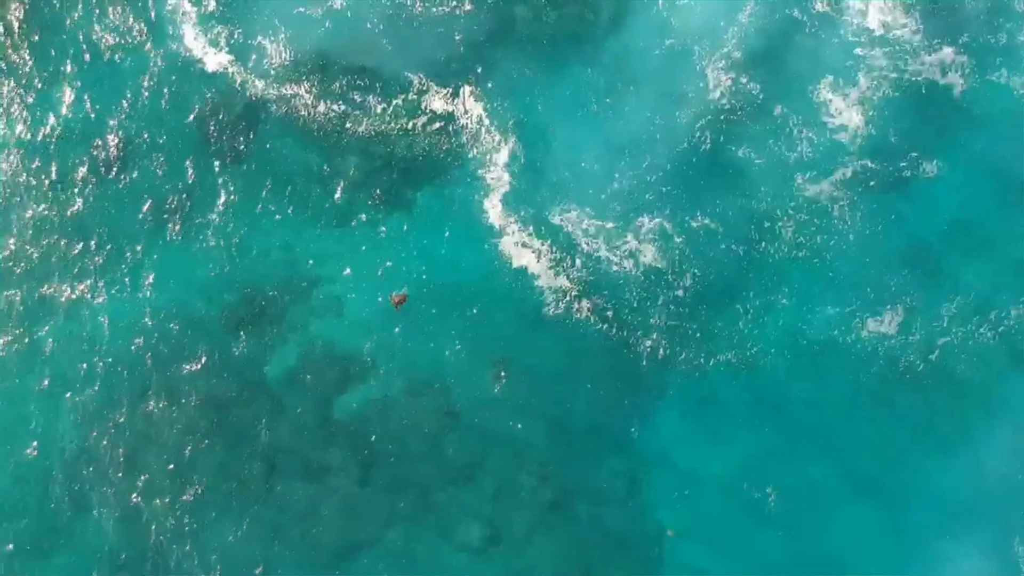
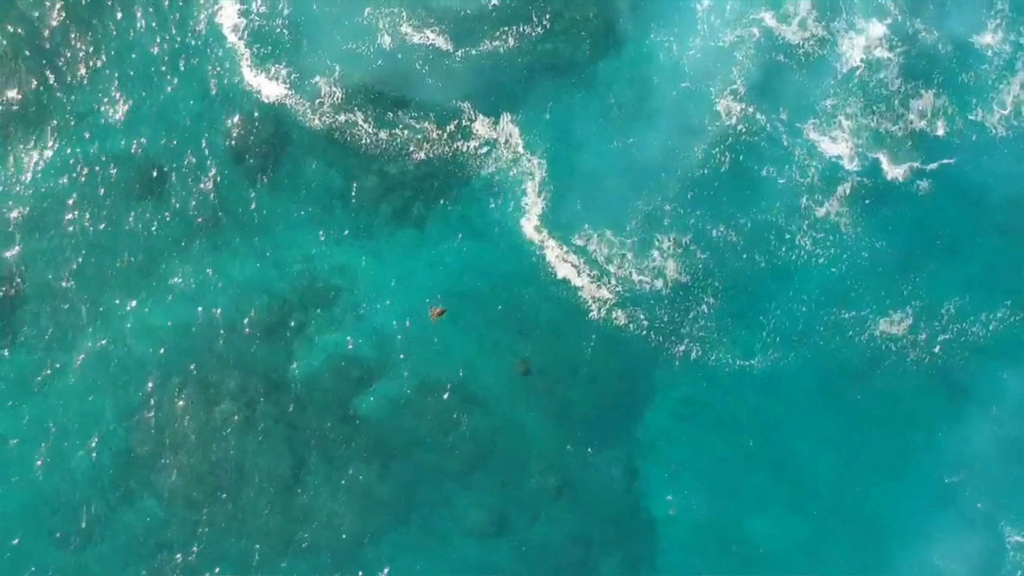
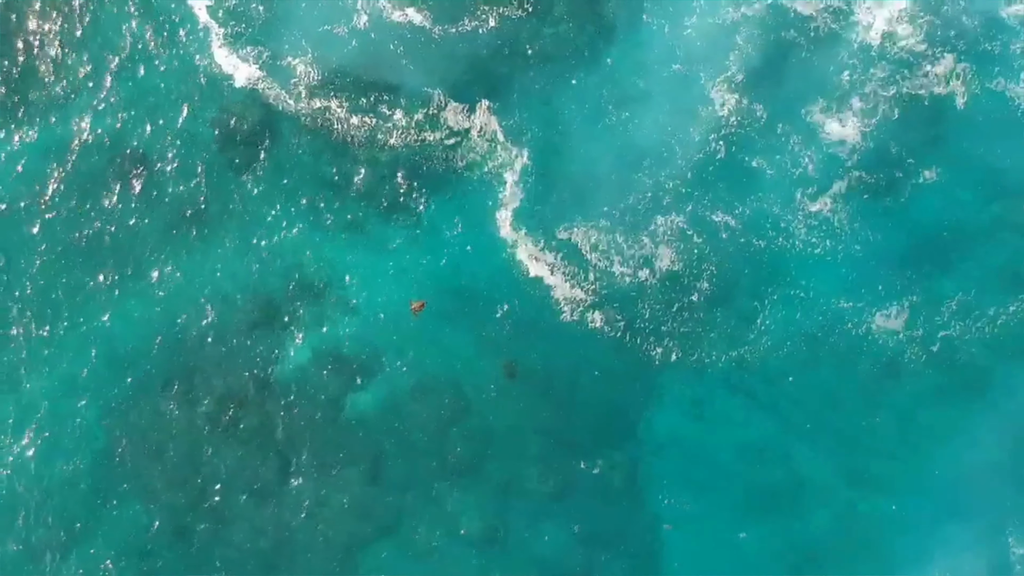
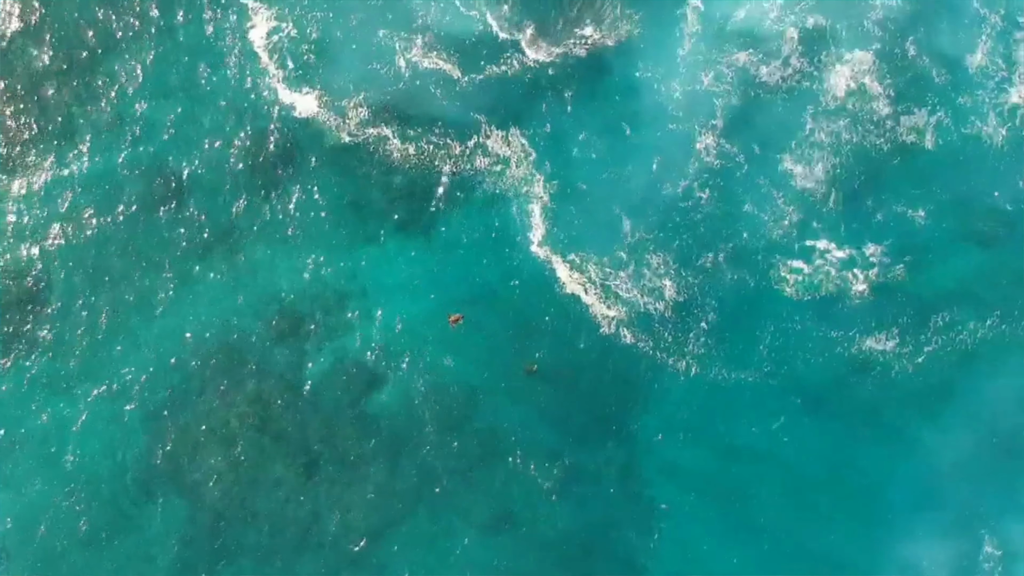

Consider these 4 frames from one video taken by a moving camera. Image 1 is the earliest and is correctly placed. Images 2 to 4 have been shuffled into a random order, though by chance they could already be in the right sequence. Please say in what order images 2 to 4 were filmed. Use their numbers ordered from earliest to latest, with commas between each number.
3, 2, 4
